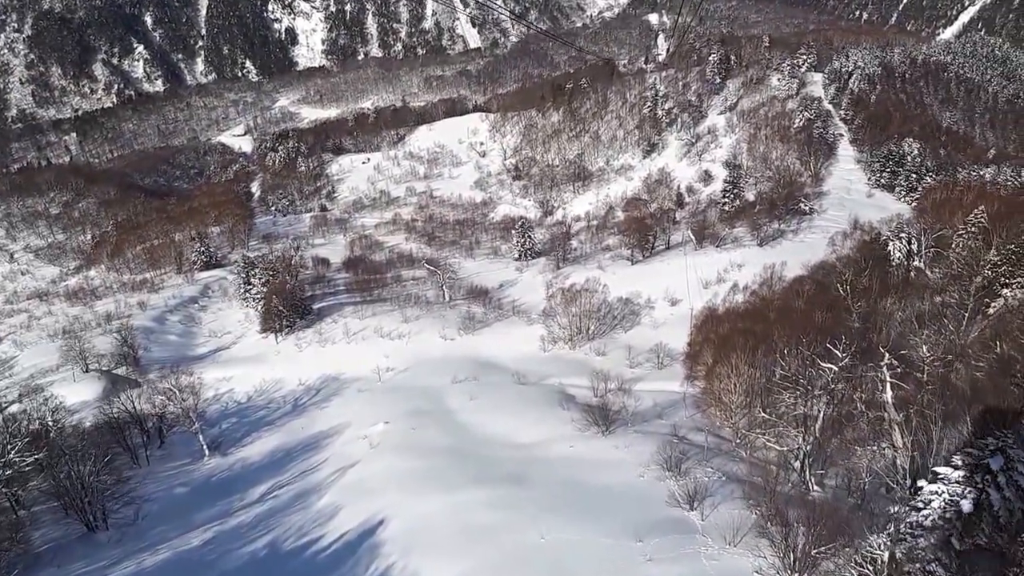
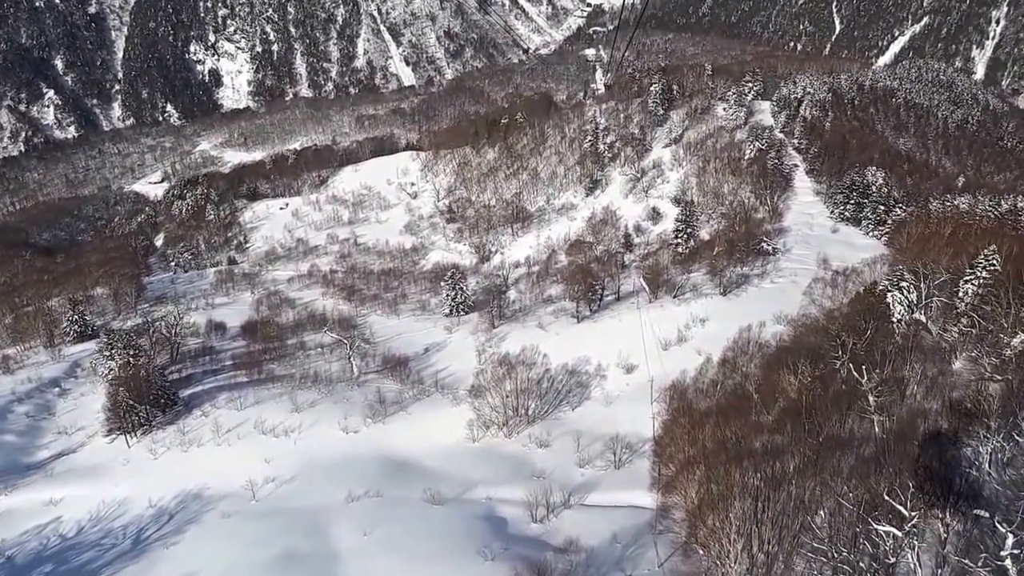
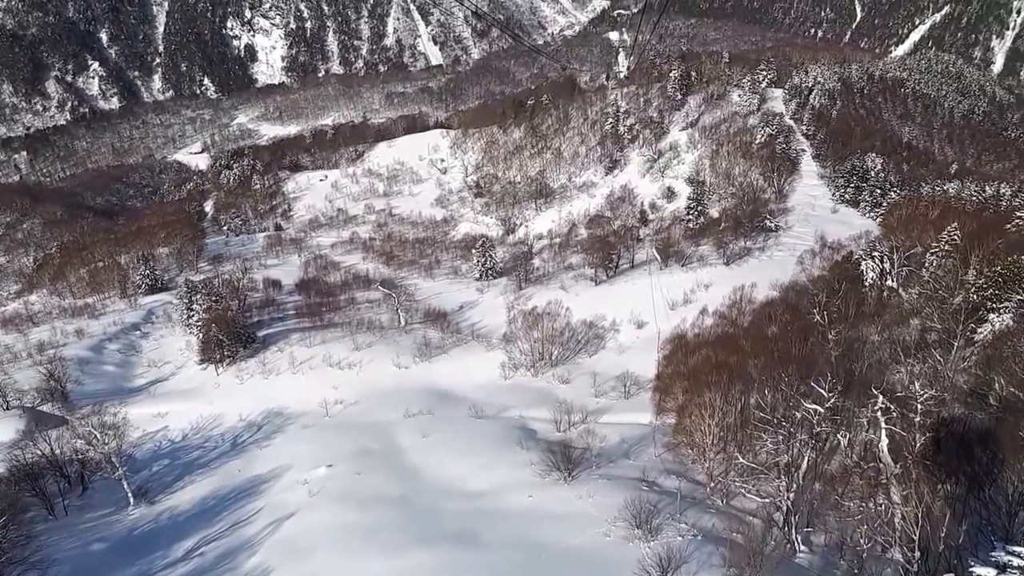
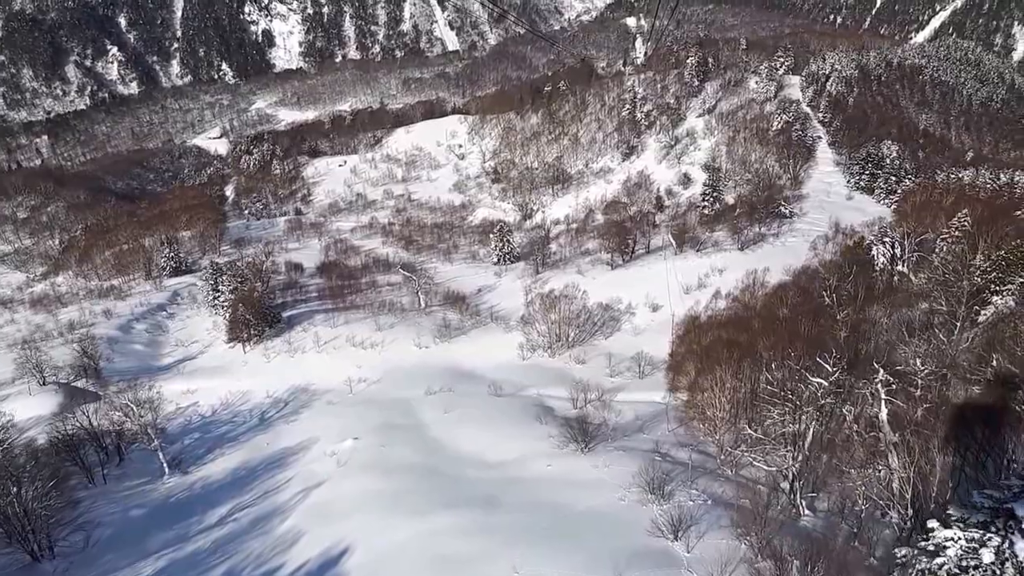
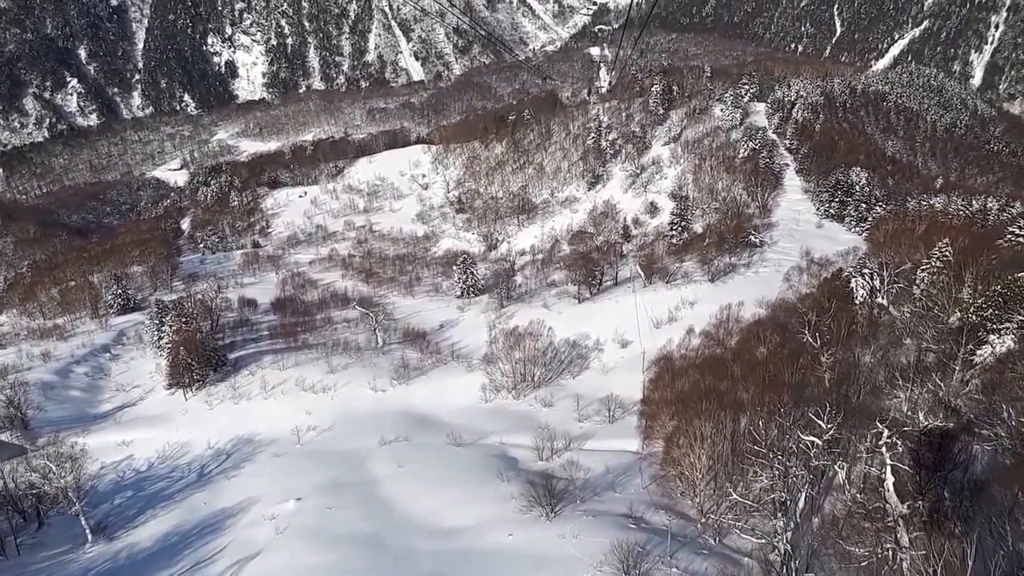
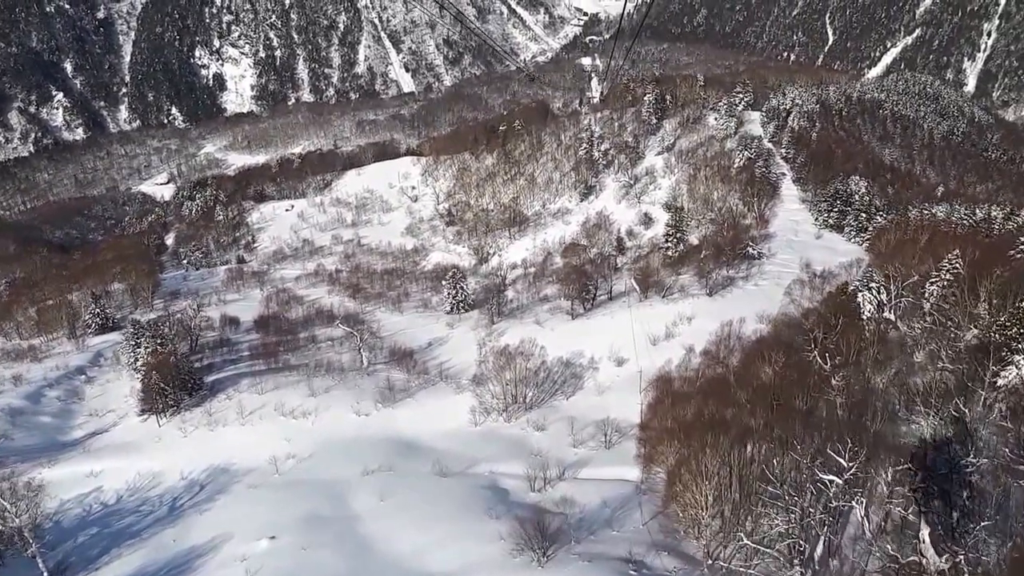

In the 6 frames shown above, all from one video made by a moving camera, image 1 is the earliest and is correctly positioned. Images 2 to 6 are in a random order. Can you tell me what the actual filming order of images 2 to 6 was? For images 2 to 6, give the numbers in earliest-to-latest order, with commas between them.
4, 3, 5, 6, 2
